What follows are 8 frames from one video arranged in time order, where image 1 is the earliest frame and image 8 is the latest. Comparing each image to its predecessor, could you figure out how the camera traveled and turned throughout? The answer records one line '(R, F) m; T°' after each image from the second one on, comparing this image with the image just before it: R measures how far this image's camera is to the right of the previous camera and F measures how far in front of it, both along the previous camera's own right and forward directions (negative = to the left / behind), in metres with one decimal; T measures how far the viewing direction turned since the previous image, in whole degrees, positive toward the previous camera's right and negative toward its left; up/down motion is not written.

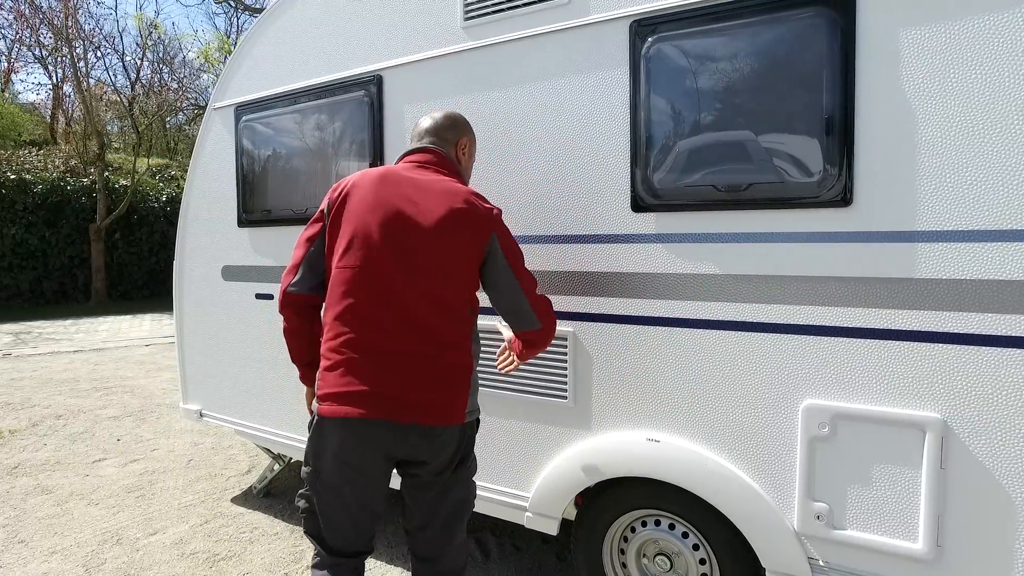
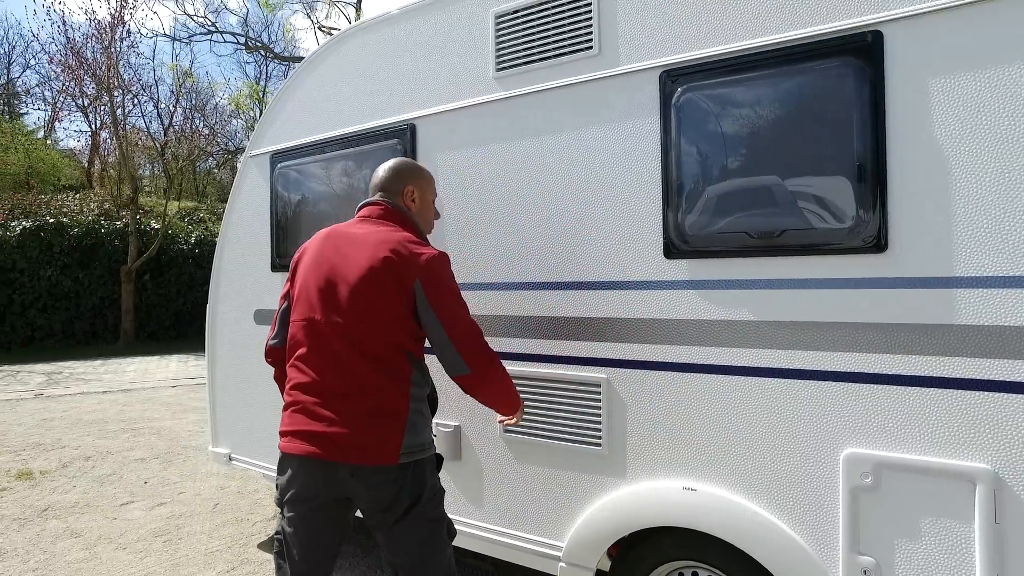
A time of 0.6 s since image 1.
(0.0, 0.0) m; -2°
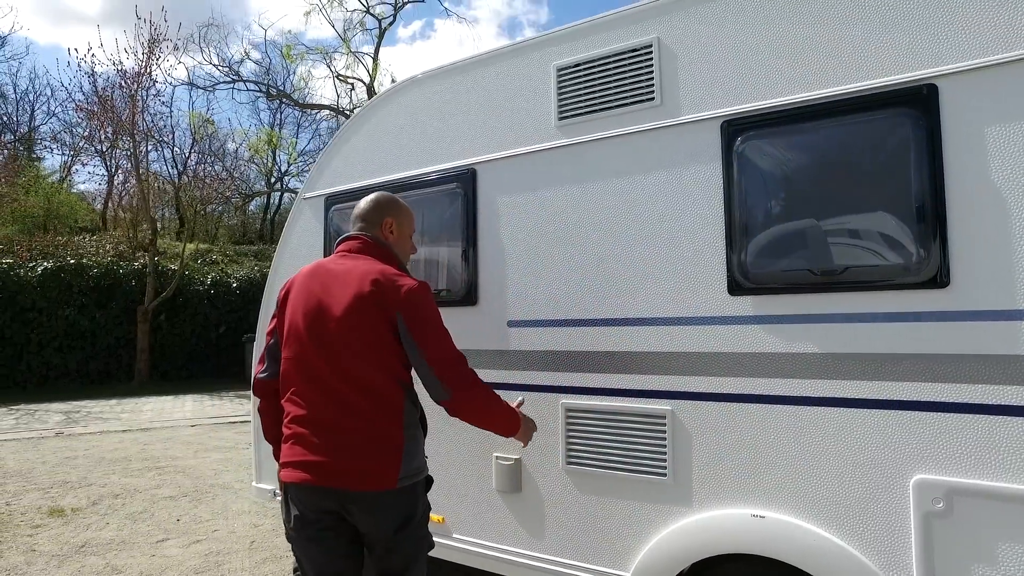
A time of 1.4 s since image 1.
(-0.3, -0.1) m; 0°
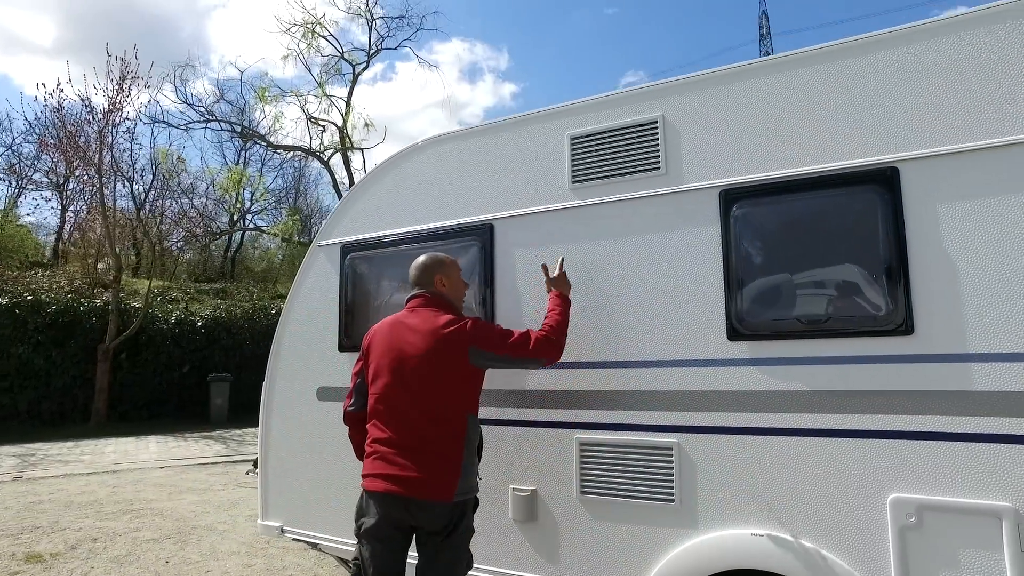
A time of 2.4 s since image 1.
(-0.3, -0.3) m; +4°
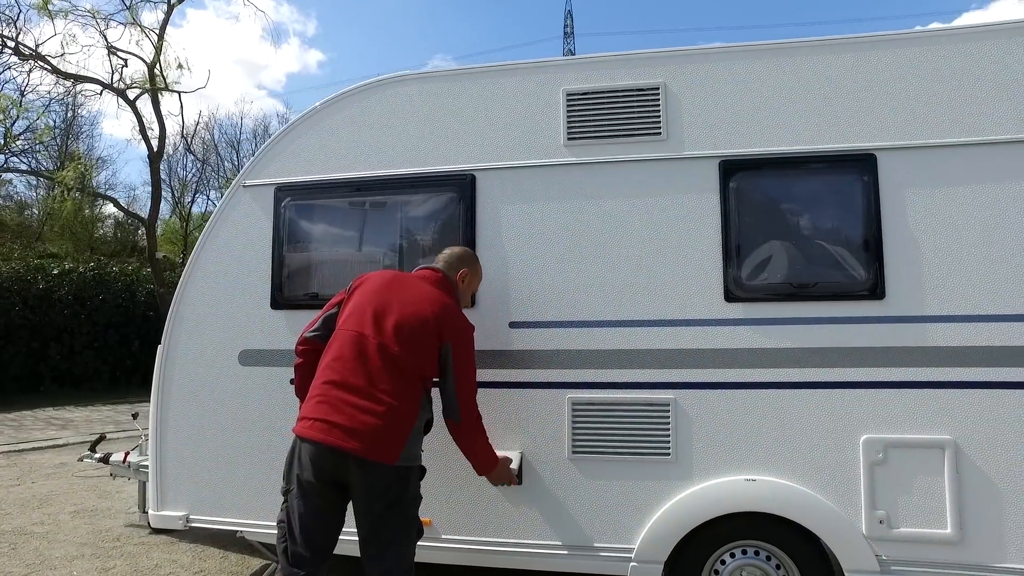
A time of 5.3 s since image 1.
(-0.9, +0.3) m; +19°
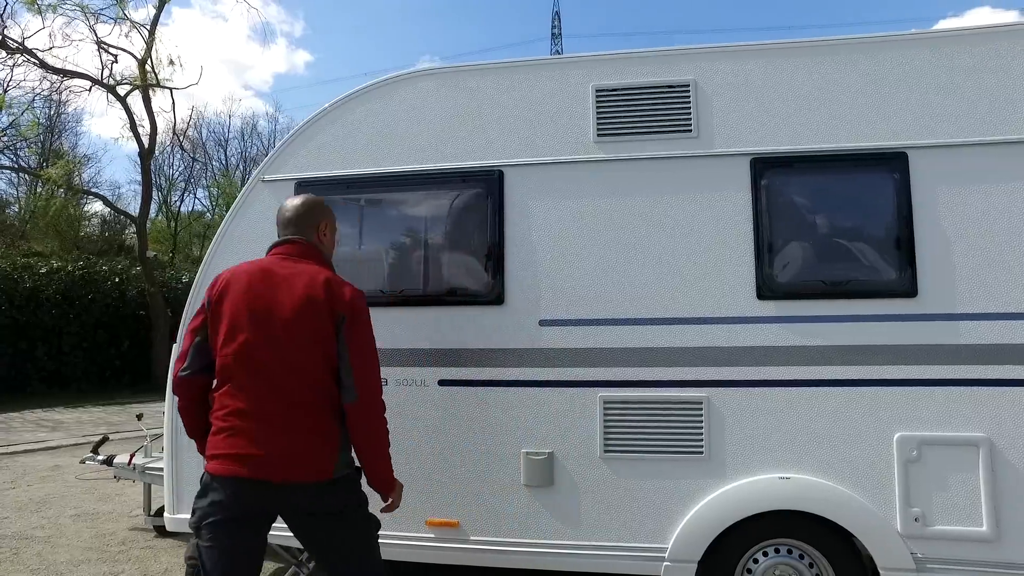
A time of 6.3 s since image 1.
(-0.2, 0.0) m; +1°
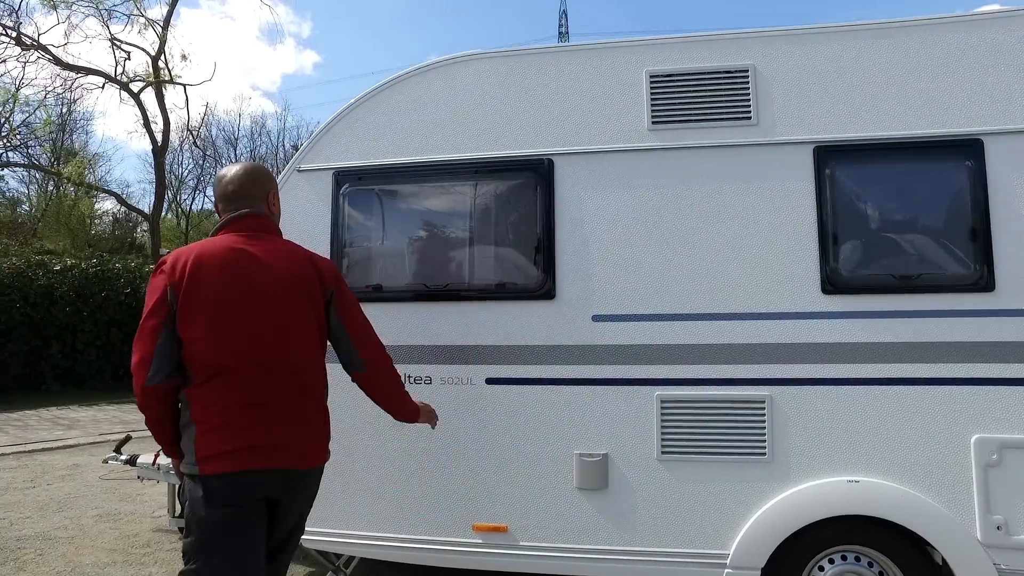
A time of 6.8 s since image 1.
(-0.2, +0.1) m; 0°
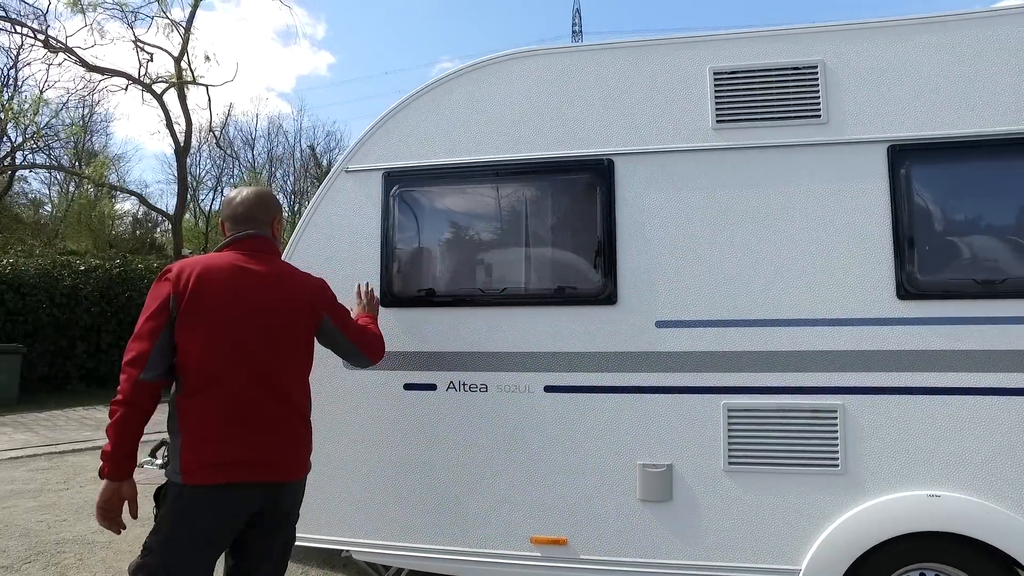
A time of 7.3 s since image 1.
(-0.2, +0.1) m; -1°
